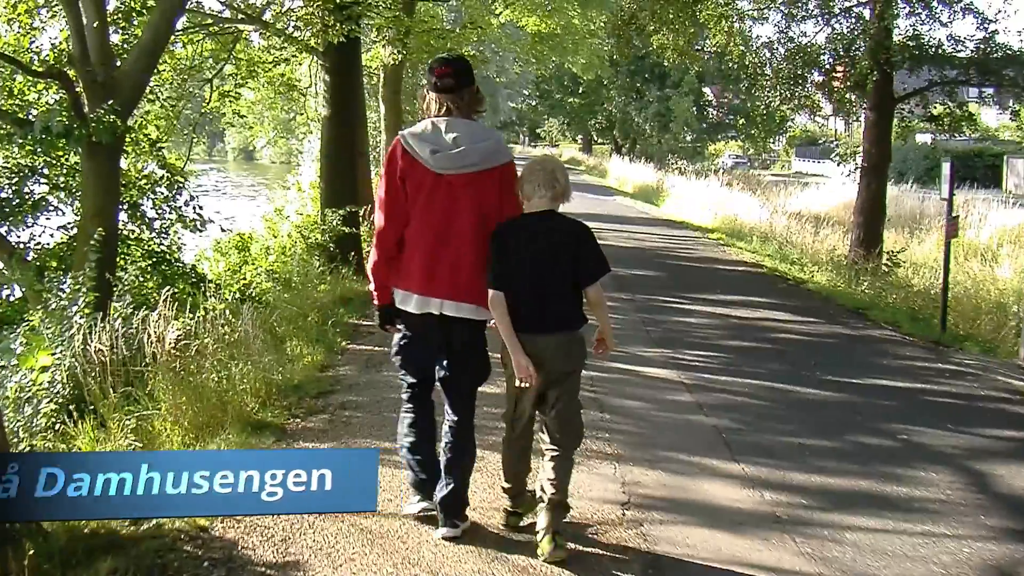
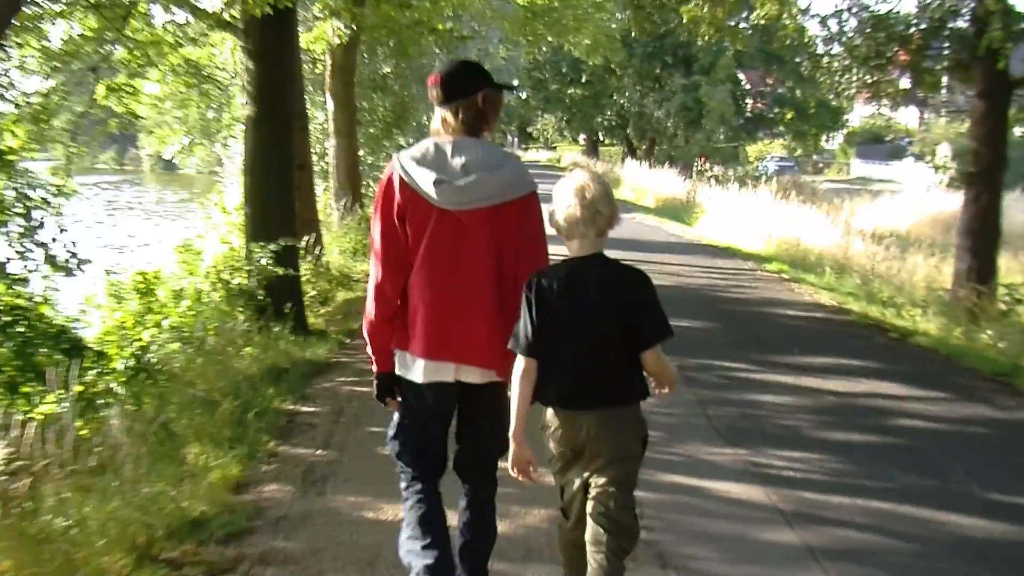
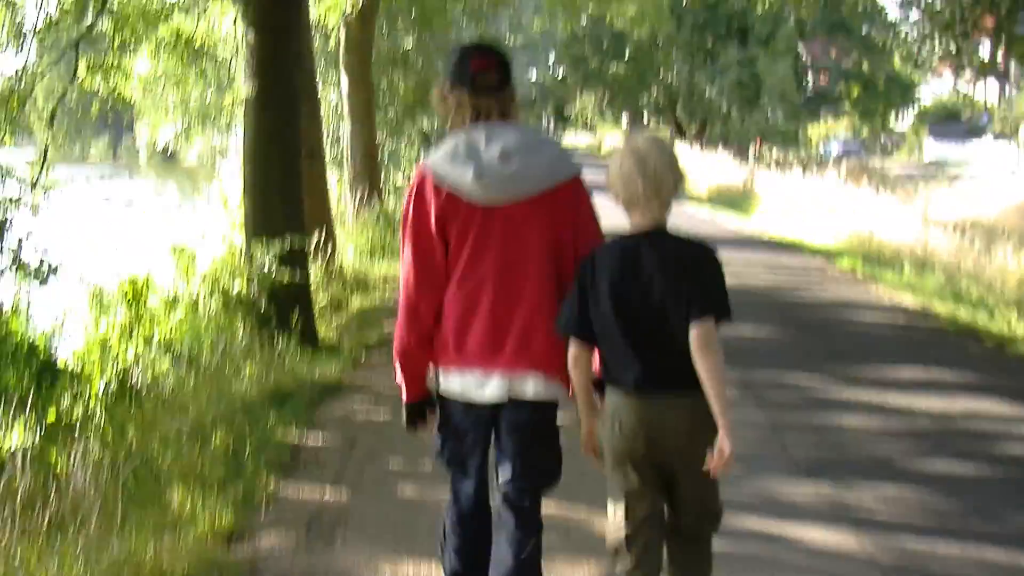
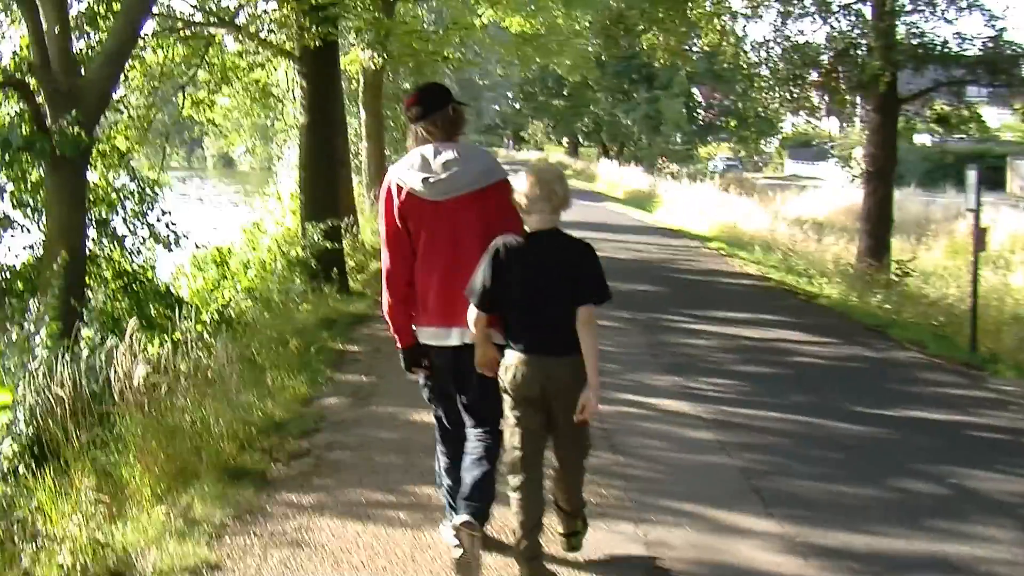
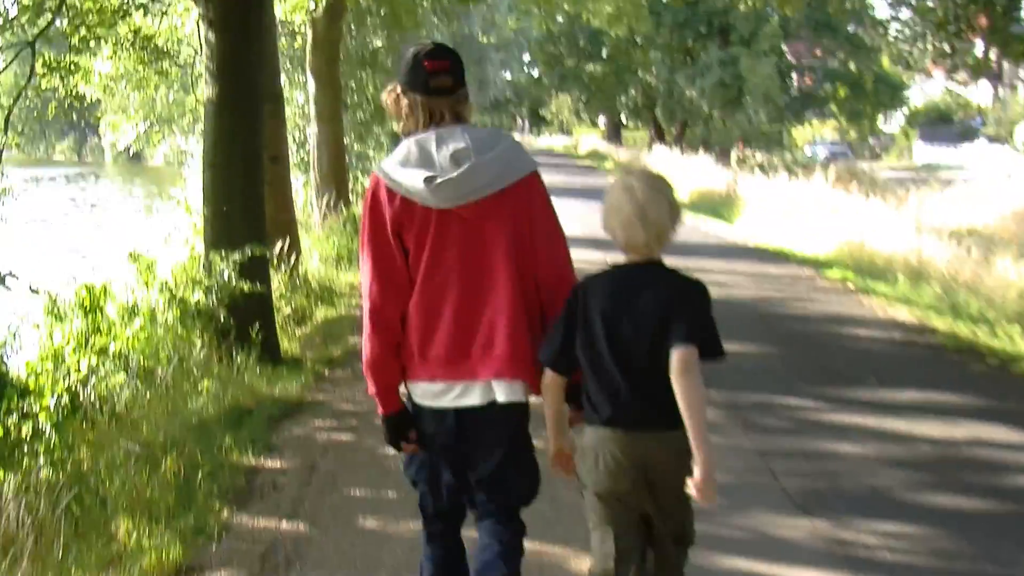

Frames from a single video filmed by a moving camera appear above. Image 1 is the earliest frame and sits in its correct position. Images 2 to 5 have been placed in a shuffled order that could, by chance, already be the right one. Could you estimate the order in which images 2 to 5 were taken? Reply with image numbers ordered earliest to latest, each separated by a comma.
4, 2, 3, 5
